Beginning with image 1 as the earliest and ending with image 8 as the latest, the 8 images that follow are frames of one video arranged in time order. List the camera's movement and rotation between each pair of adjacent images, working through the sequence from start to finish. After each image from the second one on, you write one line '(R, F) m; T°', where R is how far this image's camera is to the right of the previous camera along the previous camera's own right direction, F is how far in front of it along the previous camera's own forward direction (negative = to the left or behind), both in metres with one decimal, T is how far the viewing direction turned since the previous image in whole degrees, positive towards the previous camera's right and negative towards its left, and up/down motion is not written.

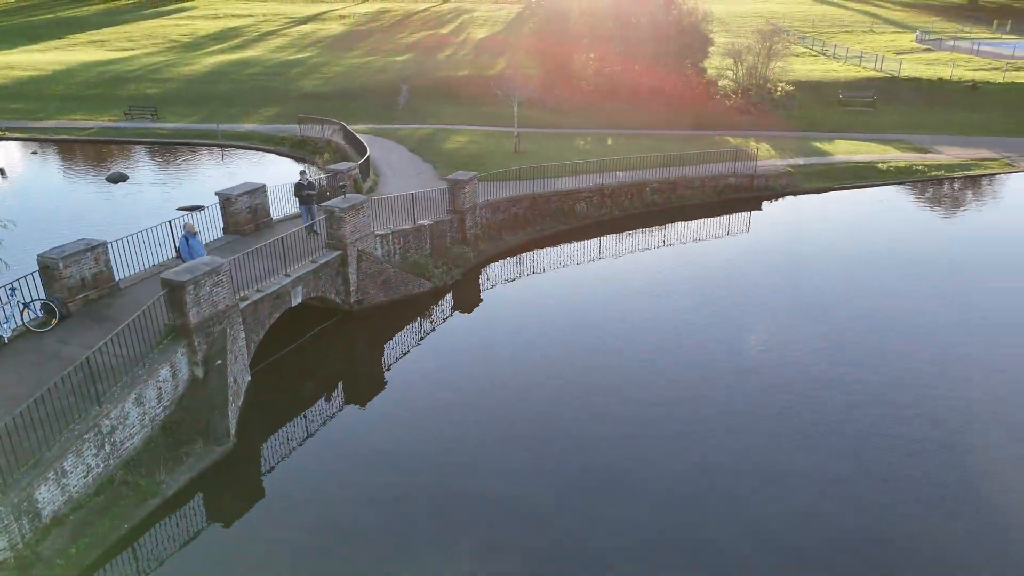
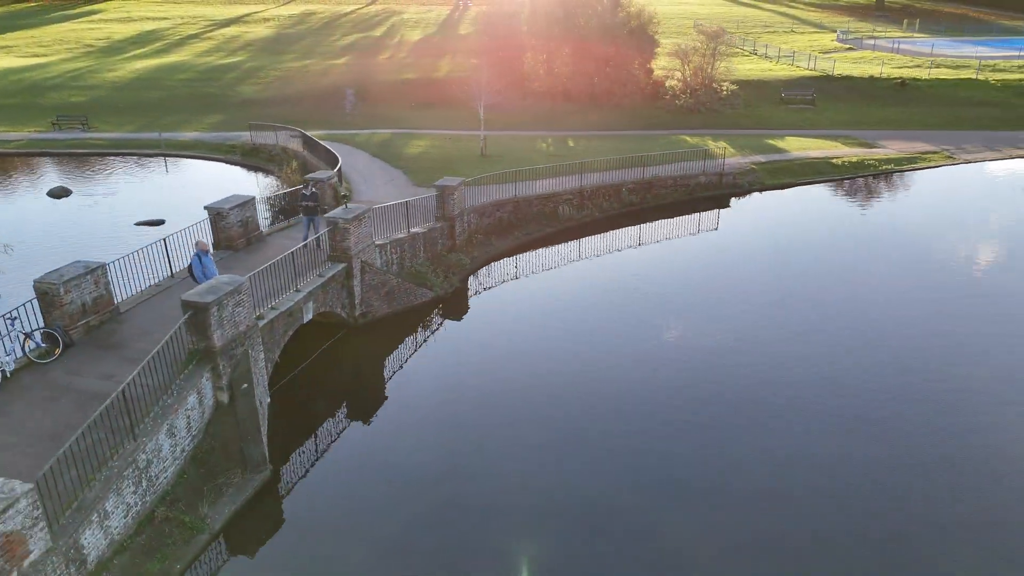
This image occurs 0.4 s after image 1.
(-1.7, +0.2) m; +6°
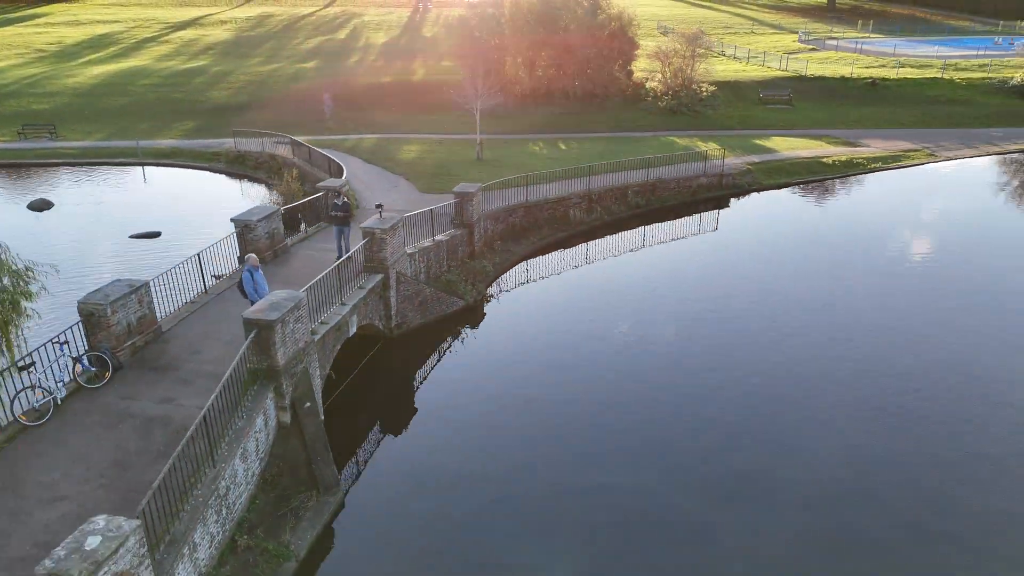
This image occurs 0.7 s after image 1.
(-1.6, +0.2) m; +4°
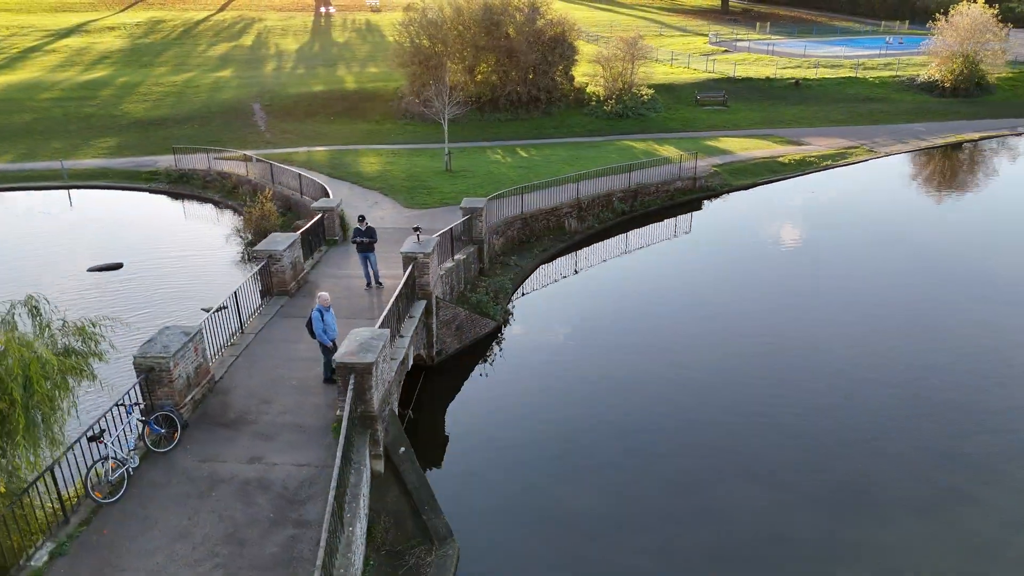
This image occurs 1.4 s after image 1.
(-2.7, +0.7) m; +8°
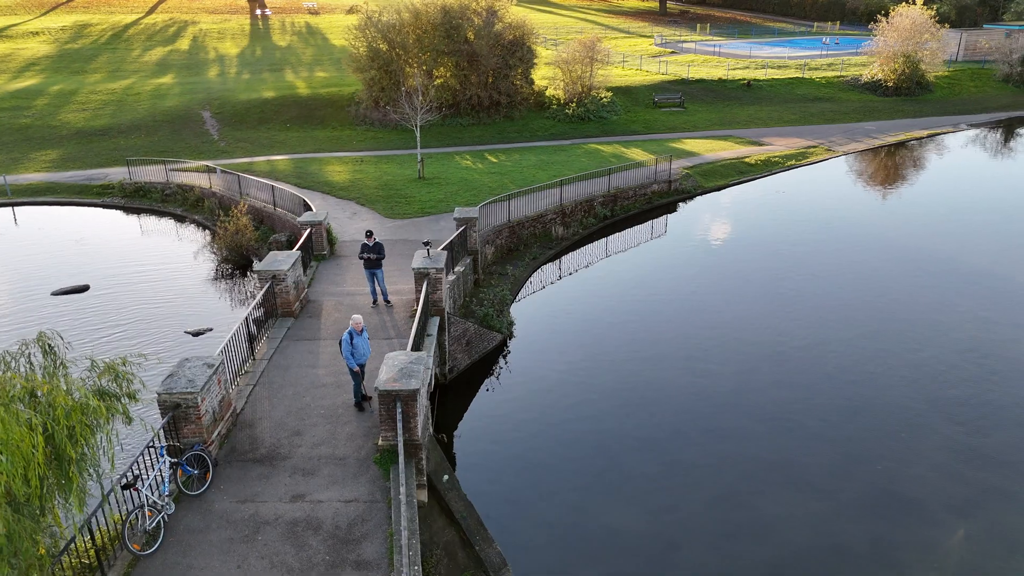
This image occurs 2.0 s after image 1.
(-1.3, +0.4) m; +5°
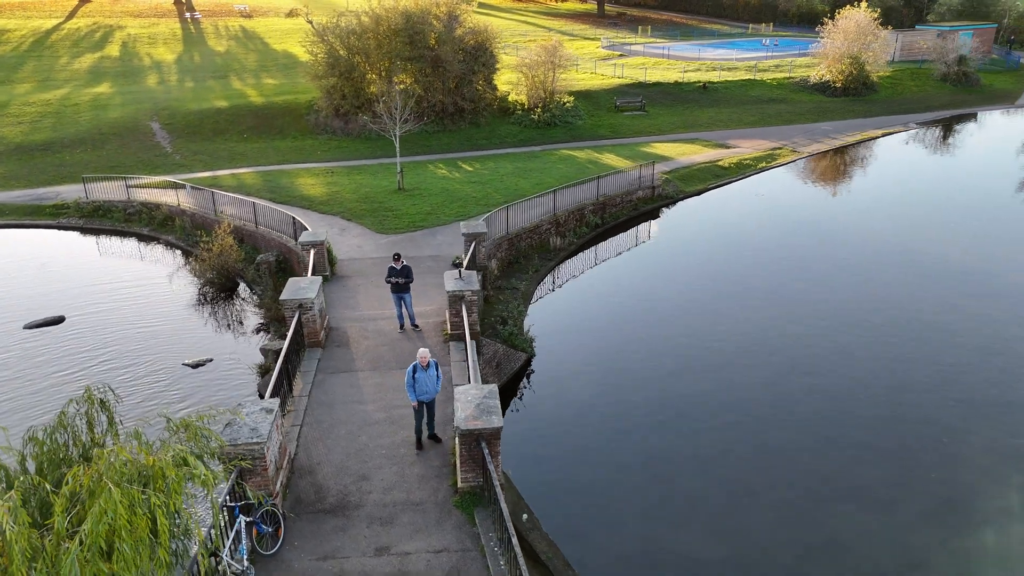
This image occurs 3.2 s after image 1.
(-1.7, +0.5) m; +5°
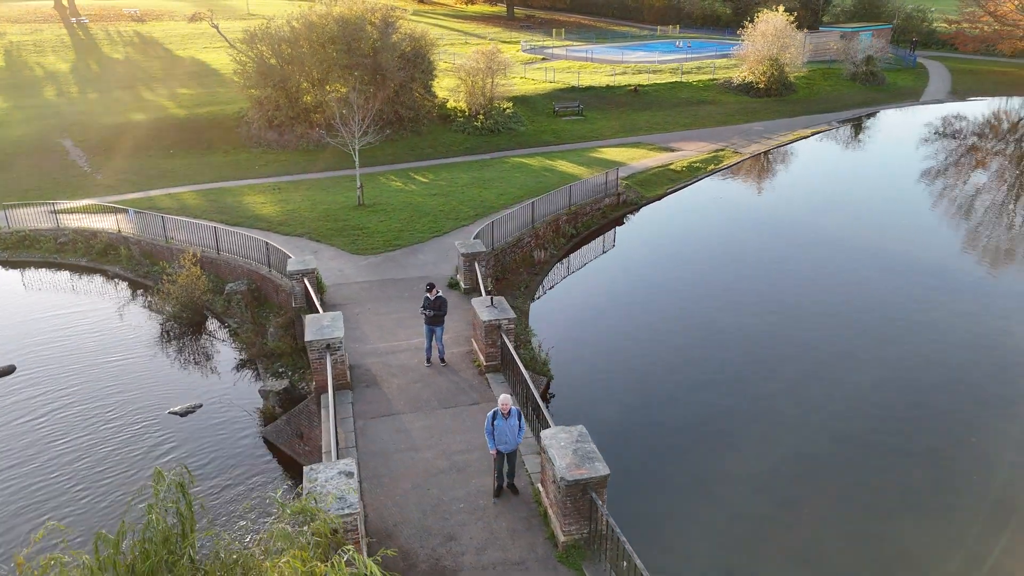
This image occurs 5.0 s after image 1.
(-2.0, +0.7) m; +7°
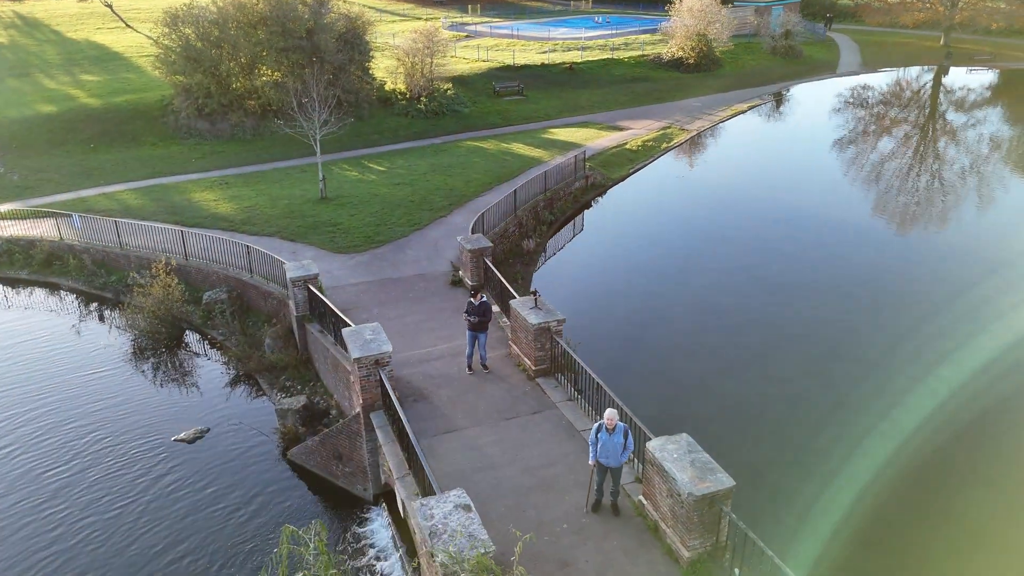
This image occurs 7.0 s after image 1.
(-2.0, +0.6) m; +7°
